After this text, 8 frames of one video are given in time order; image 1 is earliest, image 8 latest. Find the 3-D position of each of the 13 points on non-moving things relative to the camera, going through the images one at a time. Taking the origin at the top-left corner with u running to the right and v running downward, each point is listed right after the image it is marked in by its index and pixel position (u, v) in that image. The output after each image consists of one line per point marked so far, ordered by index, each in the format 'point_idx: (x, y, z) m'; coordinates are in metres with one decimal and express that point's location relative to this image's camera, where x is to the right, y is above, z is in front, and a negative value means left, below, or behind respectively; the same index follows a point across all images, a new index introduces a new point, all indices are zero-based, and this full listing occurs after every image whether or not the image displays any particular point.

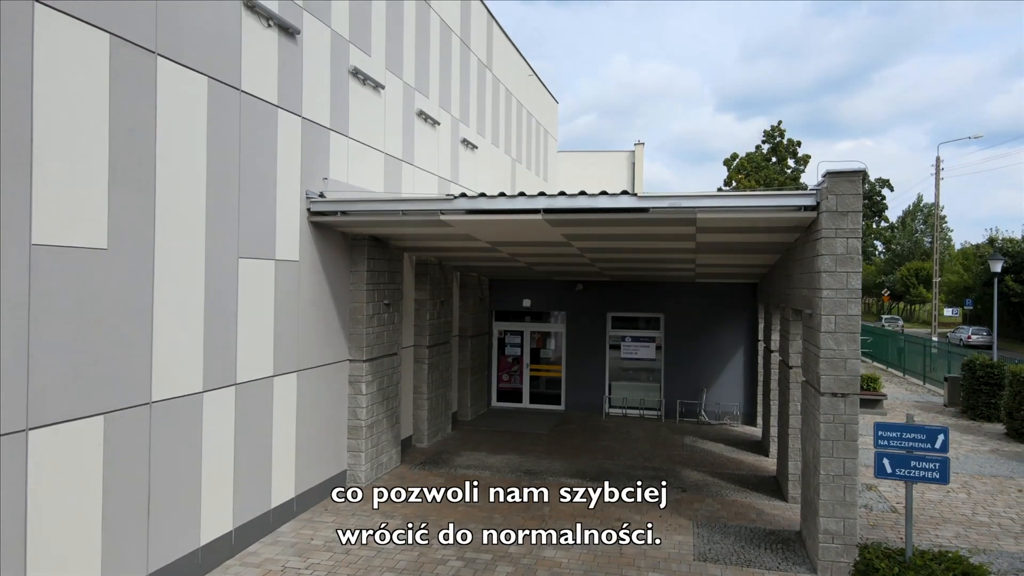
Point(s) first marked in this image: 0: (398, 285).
0: (-1.8, 0.0, +9.5) m
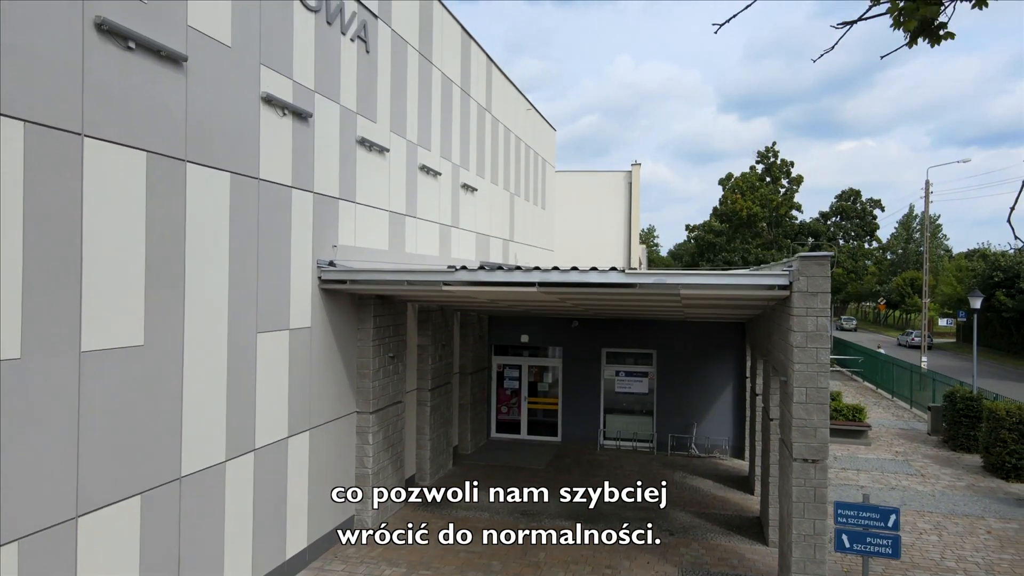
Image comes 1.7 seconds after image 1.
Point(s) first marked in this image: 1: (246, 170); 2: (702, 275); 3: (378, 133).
0: (-1.8, -0.8, +10.1) m
1: (-2.9, +1.3, +6.8) m
2: (+2.2, +0.2, +7.1) m
3: (-2.1, +2.4, +9.7) m
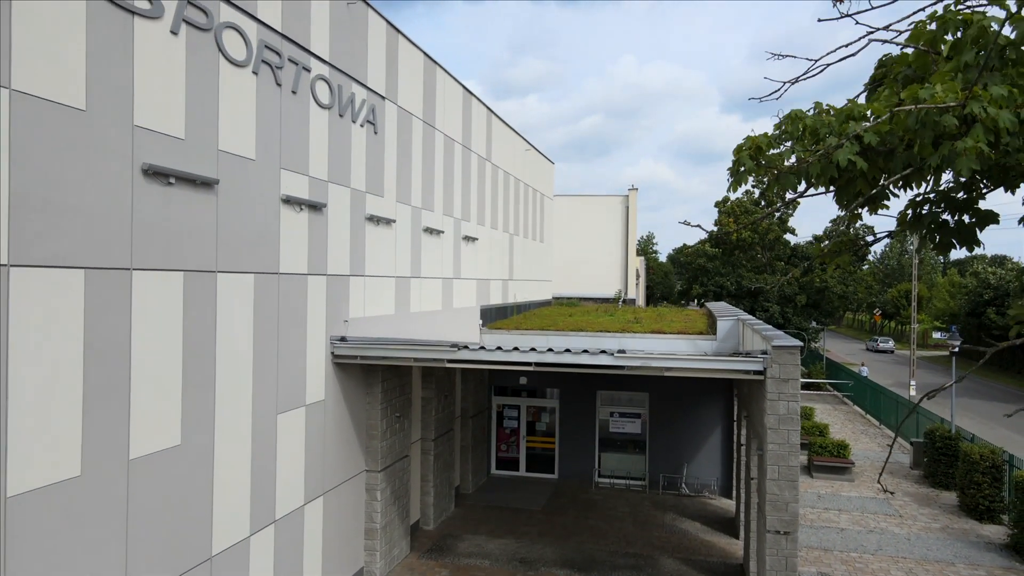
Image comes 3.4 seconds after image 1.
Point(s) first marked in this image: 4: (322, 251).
0: (-1.8, -1.8, +10.7) m
1: (-3.0, +0.3, +7.5) m
2: (+2.2, -0.9, +7.8) m
3: (-2.1, +1.4, +10.3) m
4: (-2.6, +0.5, +8.6) m
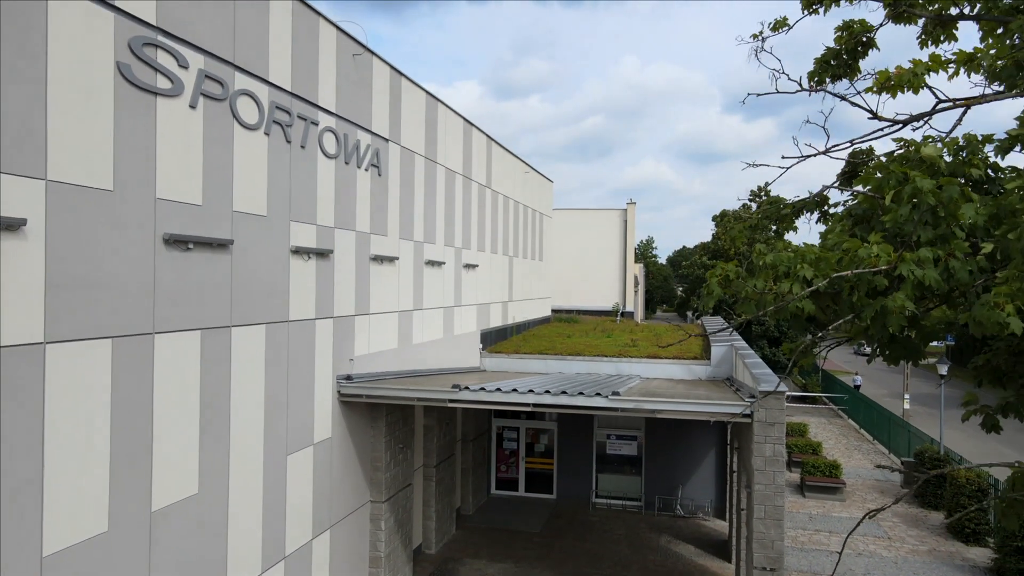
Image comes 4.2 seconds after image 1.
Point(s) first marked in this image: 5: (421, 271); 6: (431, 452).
0: (-1.8, -2.4, +11.1) m
1: (-3.0, -0.4, +7.9) m
2: (+2.2, -1.5, +8.2) m
3: (-2.1, +0.7, +10.7) m
4: (-2.6, -0.1, +9.0) m
5: (-1.8, +0.3, +12.0) m
6: (-1.6, -3.2, +12.0) m
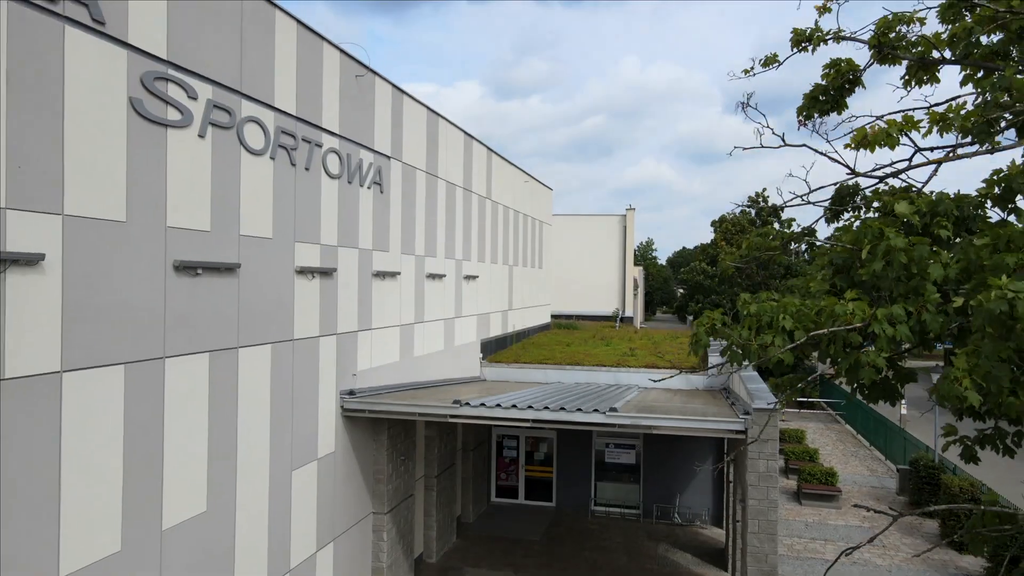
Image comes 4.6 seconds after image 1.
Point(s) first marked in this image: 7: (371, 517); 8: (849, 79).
0: (-1.8, -2.7, +11.3) m
1: (-3.0, -0.6, +8.1) m
2: (+2.2, -1.8, +8.3) m
3: (-2.1, +0.5, +10.9) m
4: (-2.7, -0.4, +9.1) m
5: (-1.8, +0.1, +12.2) m
6: (-1.6, -3.4, +12.2) m
7: (-2.3, -3.8, +10.2) m
8: (+3.0, +1.8, +5.5) m
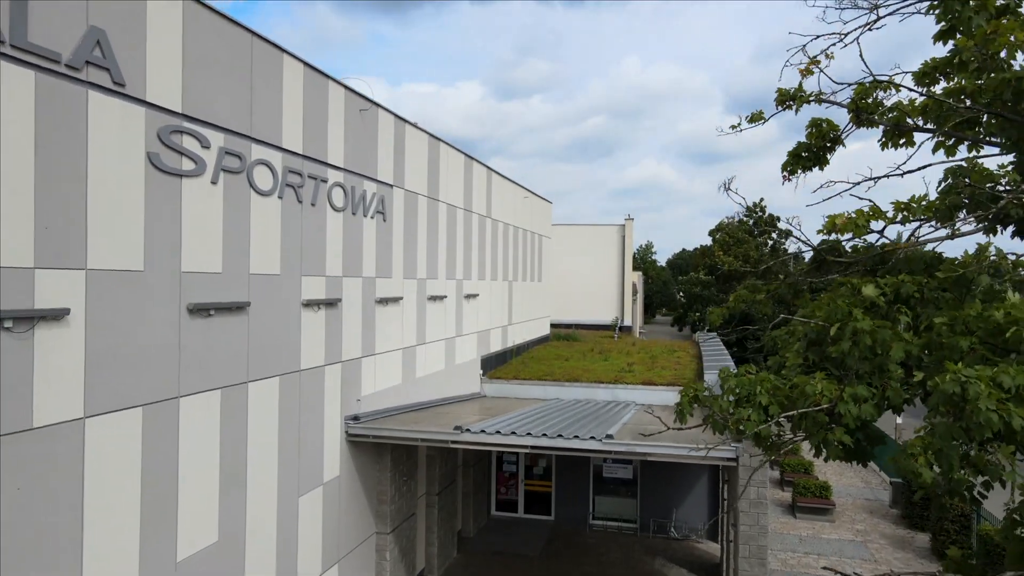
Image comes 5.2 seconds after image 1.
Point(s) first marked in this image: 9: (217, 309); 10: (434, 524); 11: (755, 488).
0: (-1.8, -3.2, +11.6) m
1: (-3.0, -1.1, +8.4) m
2: (+2.2, -2.2, +8.6) m
3: (-2.1, 0.0, +11.2) m
4: (-2.7, -0.8, +9.4) m
5: (-1.8, -0.4, +12.5) m
6: (-1.6, -3.9, +12.5) m
7: (-2.4, -4.2, +10.5) m
8: (+3.0, +1.4, +5.8) m
9: (-3.3, -0.2, +7.0) m
10: (-1.6, -4.8, +12.6) m
11: (+3.3, -2.7, +8.5) m
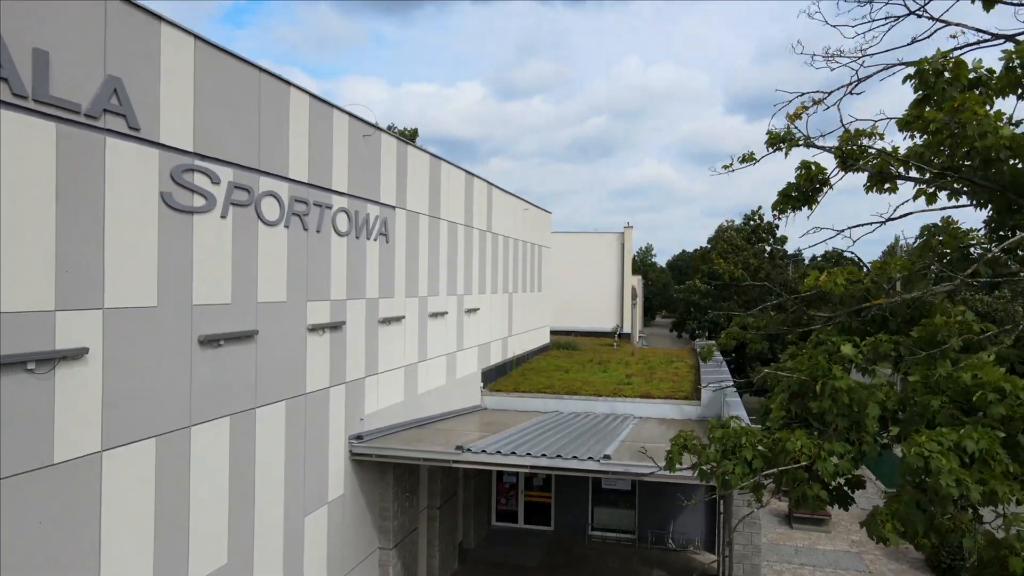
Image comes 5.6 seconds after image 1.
0: (-1.8, -3.5, +11.8) m
1: (-3.0, -1.4, +8.6) m
2: (+2.2, -2.6, +8.9) m
3: (-2.1, -0.3, +11.4) m
4: (-2.7, -1.2, +9.7) m
5: (-1.8, -0.7, +12.8) m
6: (-1.6, -4.3, +12.8) m
7: (-2.4, -4.6, +10.8) m
8: (+3.0, +1.0, +6.0) m
9: (-3.3, -0.6, +7.2) m
10: (-1.6, -5.1, +12.8) m
11: (+3.3, -3.1, +8.7) m
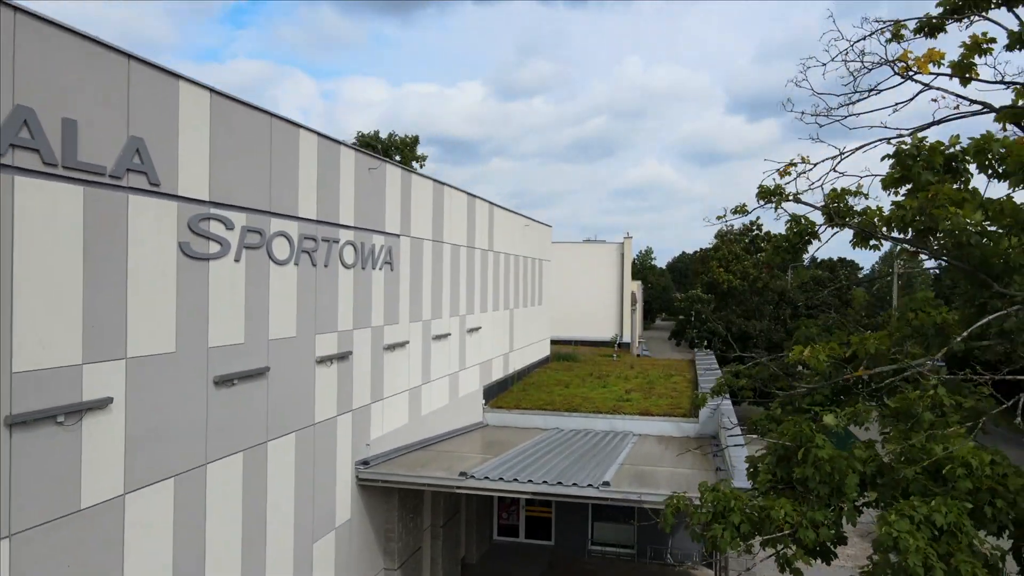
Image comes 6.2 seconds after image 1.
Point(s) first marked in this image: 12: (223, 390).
0: (-1.8, -4.0, +12.1) m
1: (-3.0, -1.9, +8.9) m
2: (+2.2, -3.1, +9.2) m
3: (-2.1, -0.8, +11.7) m
4: (-2.6, -1.7, +10.0) m
5: (-1.7, -1.2, +13.1) m
6: (-1.6, -4.7, +13.0) m
7: (-2.3, -5.1, +11.0) m
8: (+3.0, +0.6, +6.3) m
9: (-3.3, -1.1, +7.5) m
10: (-1.5, -5.6, +13.1) m
11: (+3.3, -3.6, +9.0) m
12: (-3.4, -1.2, +7.3) m
